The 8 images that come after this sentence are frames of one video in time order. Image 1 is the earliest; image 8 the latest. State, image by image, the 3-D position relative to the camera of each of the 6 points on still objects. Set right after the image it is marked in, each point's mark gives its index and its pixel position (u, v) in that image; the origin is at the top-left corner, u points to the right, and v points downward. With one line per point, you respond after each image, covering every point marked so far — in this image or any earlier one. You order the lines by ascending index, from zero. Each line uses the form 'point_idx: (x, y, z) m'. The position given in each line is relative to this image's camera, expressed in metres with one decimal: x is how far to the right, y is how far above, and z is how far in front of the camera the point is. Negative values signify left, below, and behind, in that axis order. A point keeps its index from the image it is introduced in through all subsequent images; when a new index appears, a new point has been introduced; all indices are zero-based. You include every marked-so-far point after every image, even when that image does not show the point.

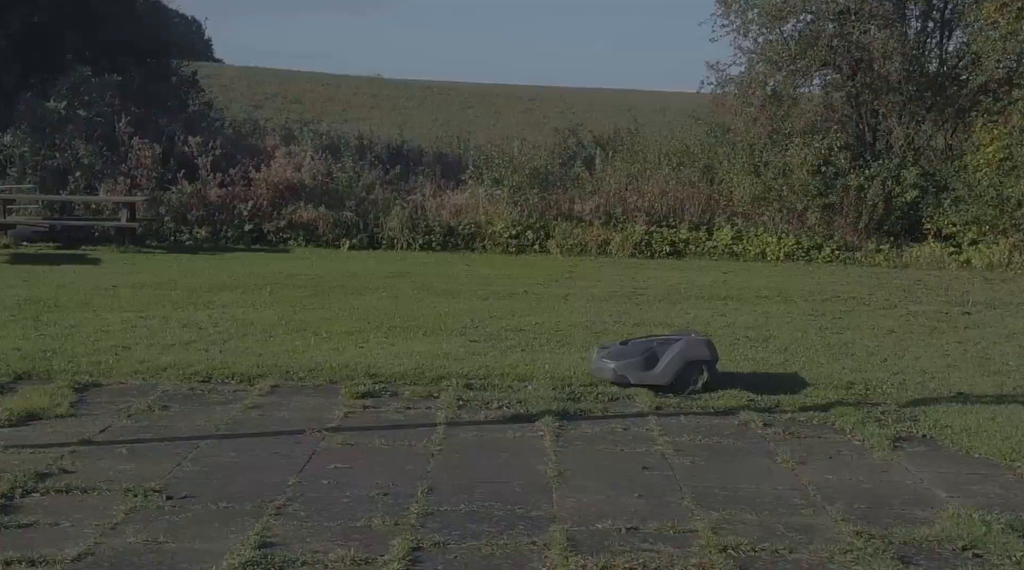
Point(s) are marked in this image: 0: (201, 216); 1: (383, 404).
0: (-3.8, +0.9, +19.3) m
1: (-0.7, -0.6, +8.3) m
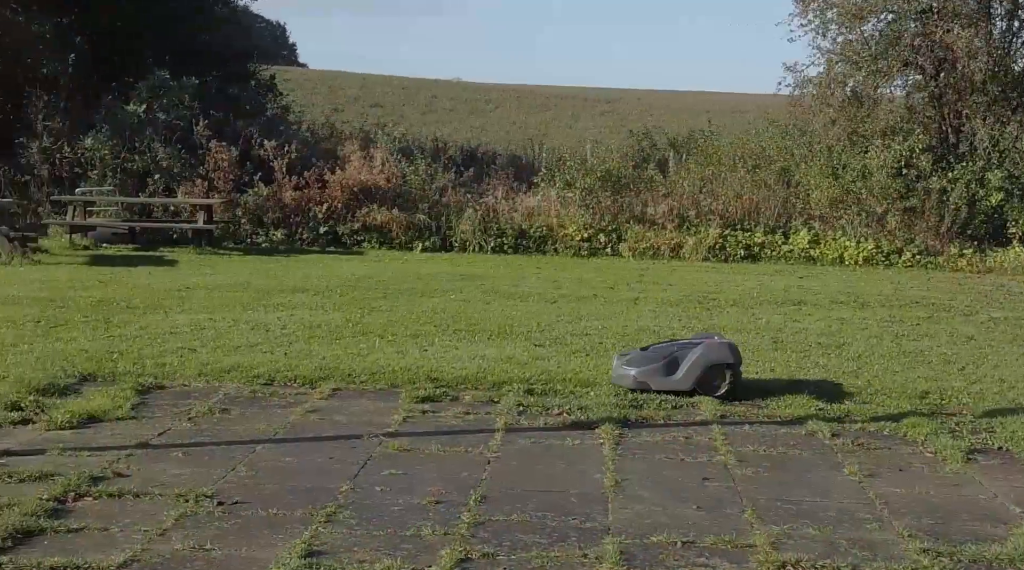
0: (-2.9, +0.8, +19.3) m
1: (-0.4, -0.7, +8.2) m
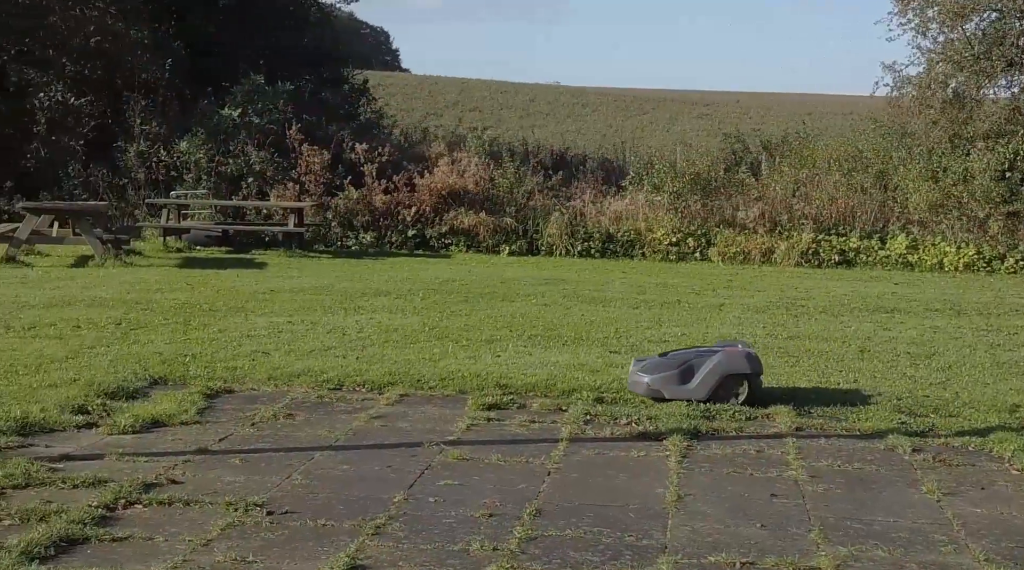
0: (-1.8, +0.8, +19.3) m
1: (0.0, -0.7, +8.0) m
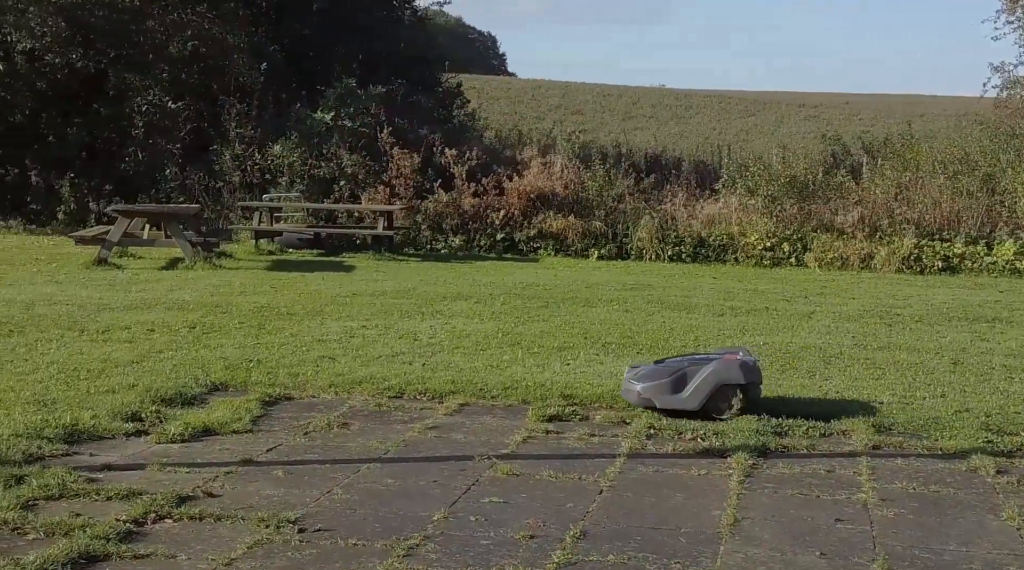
0: (-0.7, +0.7, +19.1) m
1: (+0.3, -0.7, +7.7) m
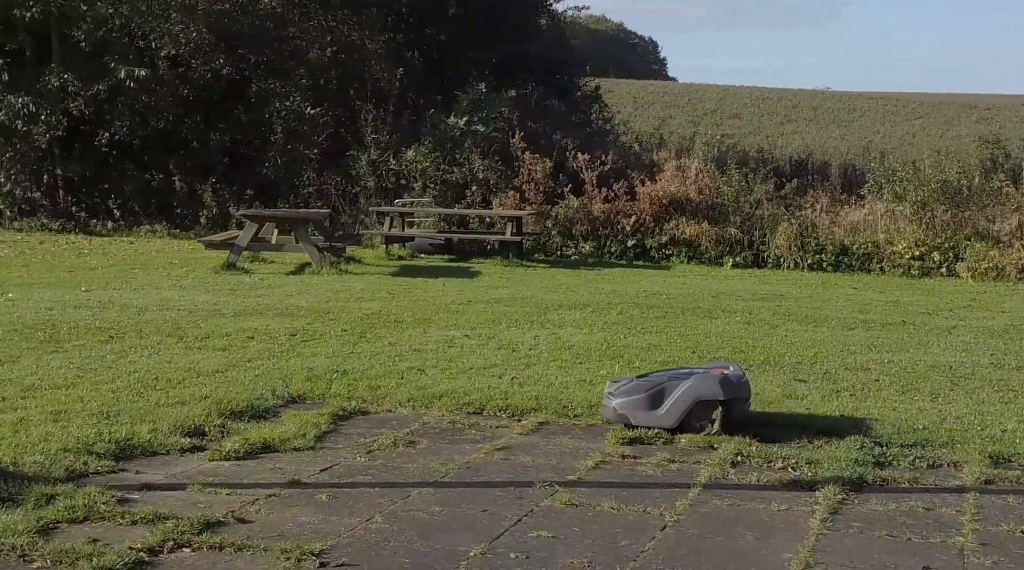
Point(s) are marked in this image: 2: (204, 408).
0: (+0.9, +0.6, +18.5) m
1: (+0.6, -0.8, +7.0) m
2: (-1.6, -0.7, +8.2) m
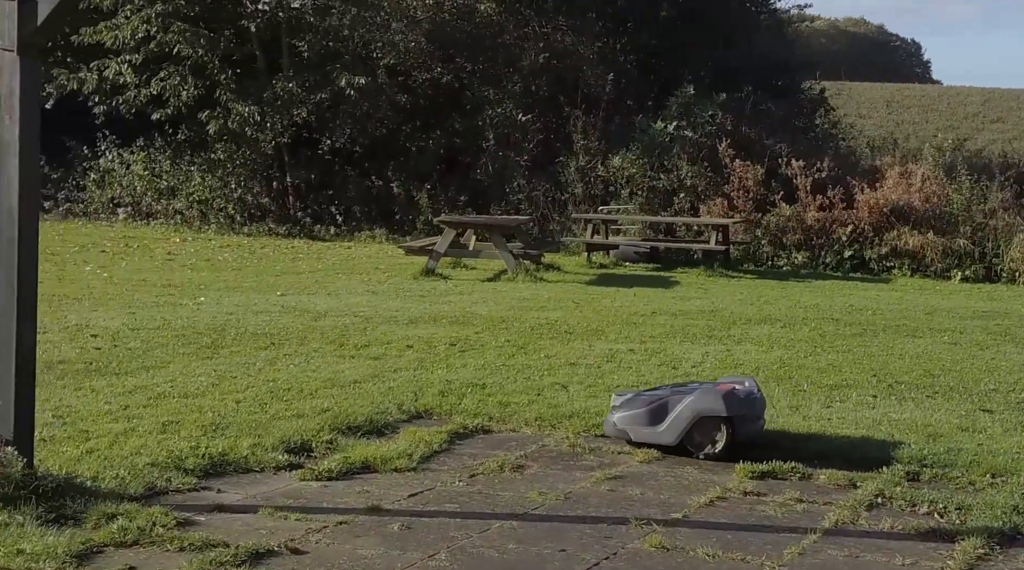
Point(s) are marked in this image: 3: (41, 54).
0: (+3.2, +0.5, +17.5) m
1: (+1.1, -0.8, +6.3) m
2: (-1.0, -0.7, +7.7) m
3: (-1.9, +0.9, +6.1) m
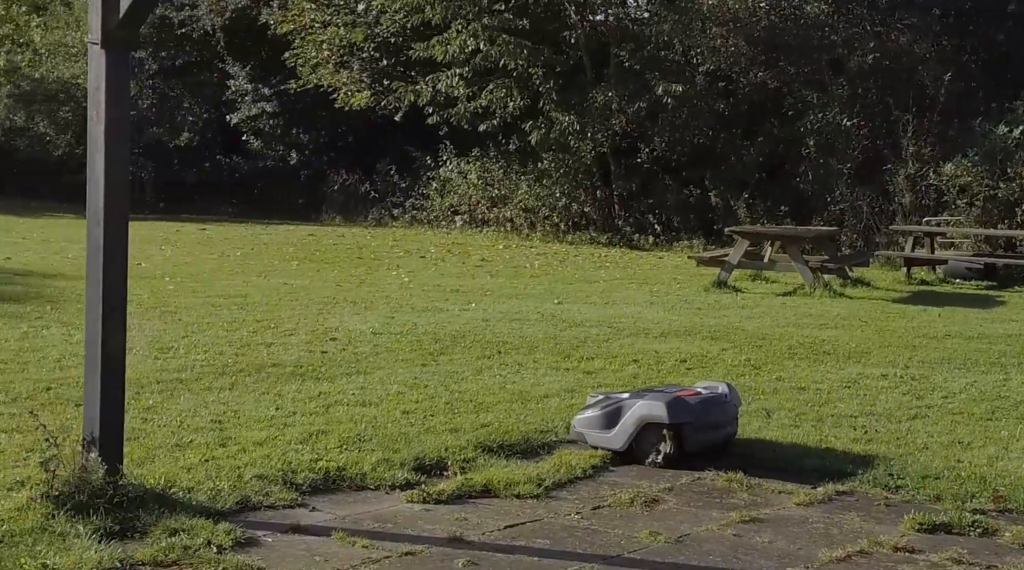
0: (+6.3, +0.3, +15.6) m
1: (+1.4, -0.9, +5.2) m
2: (-0.2, -0.7, +7.2) m
3: (-1.4, +0.9, +5.8) m
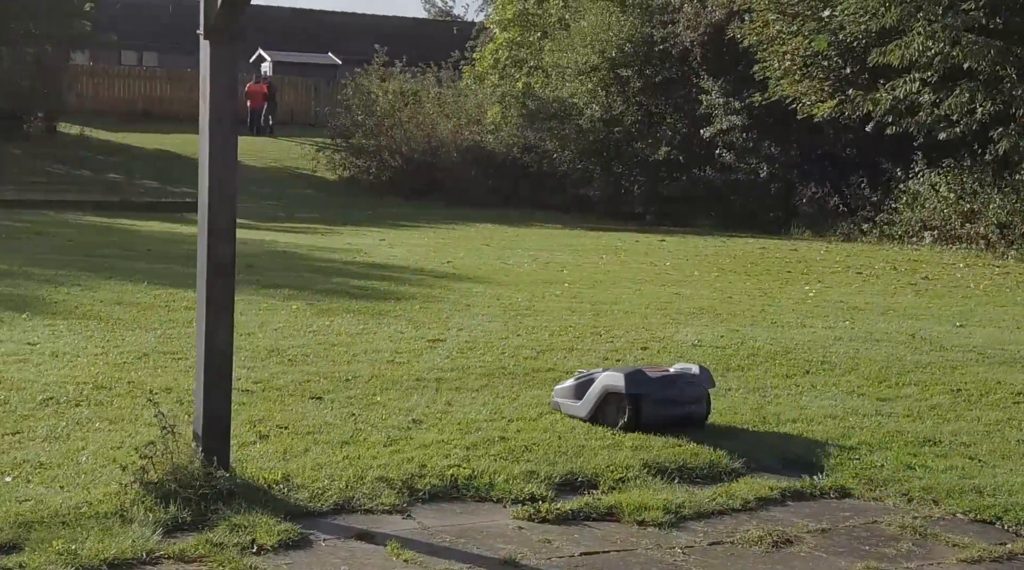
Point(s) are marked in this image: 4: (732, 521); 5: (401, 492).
0: (+9.7, -0.1, +12.1) m
1: (+1.4, -0.9, +4.1) m
2: (+0.6, -0.7, +6.4) m
3: (-1.0, +0.9, +5.6) m
4: (+0.8, -0.8, +5.5) m
5: (-0.4, -0.8, +5.8) m
